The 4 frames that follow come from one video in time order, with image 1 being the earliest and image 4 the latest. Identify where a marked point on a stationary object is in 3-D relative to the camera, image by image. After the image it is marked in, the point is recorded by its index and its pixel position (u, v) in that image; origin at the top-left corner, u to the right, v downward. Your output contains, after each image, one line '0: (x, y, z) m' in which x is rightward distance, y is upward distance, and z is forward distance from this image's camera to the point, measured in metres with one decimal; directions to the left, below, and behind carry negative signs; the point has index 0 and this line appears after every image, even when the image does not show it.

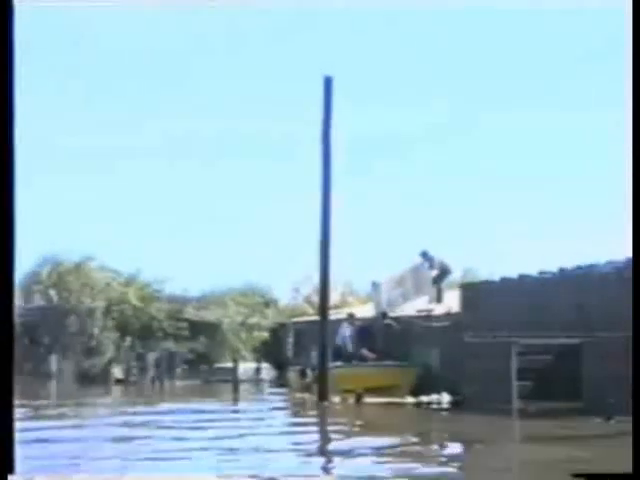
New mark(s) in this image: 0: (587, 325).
0: (+0.9, -0.3, +4.0) m
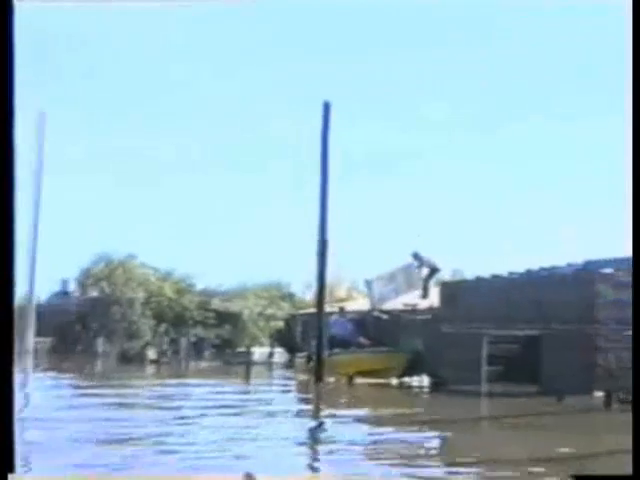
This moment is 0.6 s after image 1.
0: (+0.9, -0.3, +4.6) m
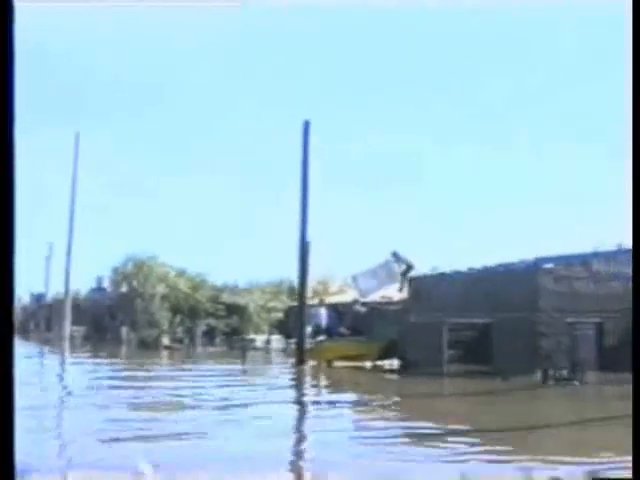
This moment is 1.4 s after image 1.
0: (+0.9, -0.3, +5.5) m
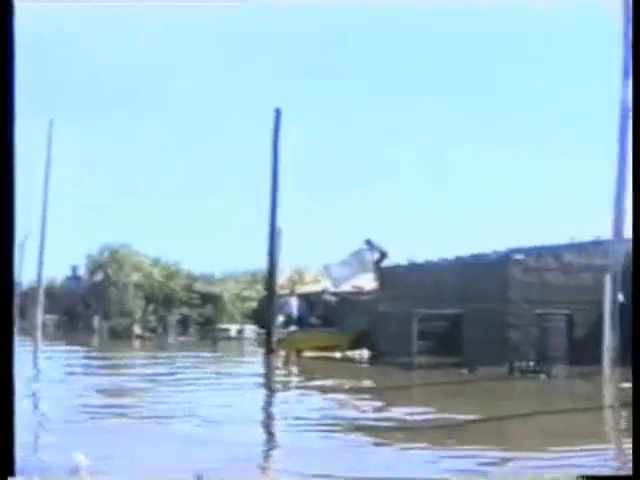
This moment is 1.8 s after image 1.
0: (+0.7, -0.3, +5.5) m
